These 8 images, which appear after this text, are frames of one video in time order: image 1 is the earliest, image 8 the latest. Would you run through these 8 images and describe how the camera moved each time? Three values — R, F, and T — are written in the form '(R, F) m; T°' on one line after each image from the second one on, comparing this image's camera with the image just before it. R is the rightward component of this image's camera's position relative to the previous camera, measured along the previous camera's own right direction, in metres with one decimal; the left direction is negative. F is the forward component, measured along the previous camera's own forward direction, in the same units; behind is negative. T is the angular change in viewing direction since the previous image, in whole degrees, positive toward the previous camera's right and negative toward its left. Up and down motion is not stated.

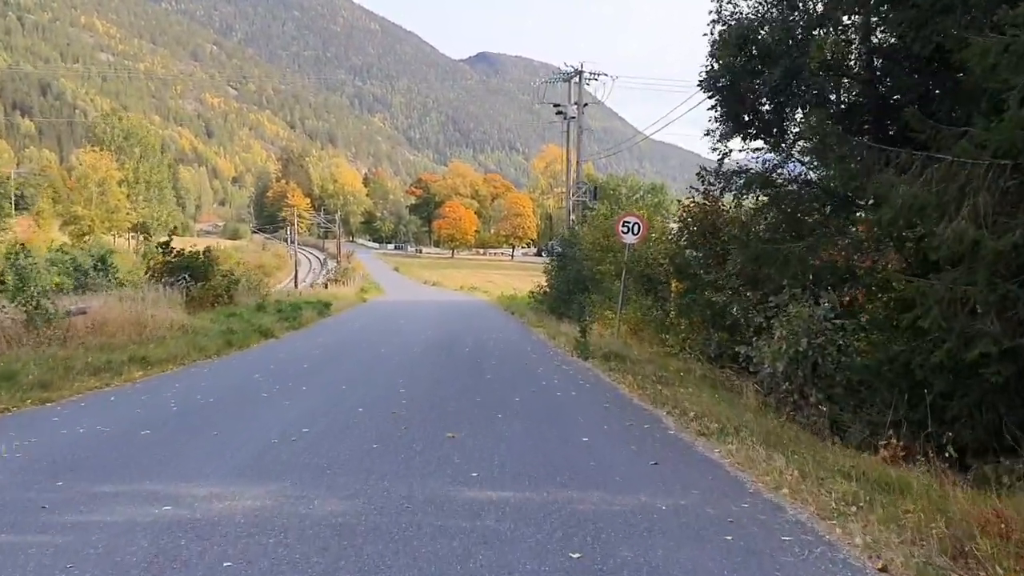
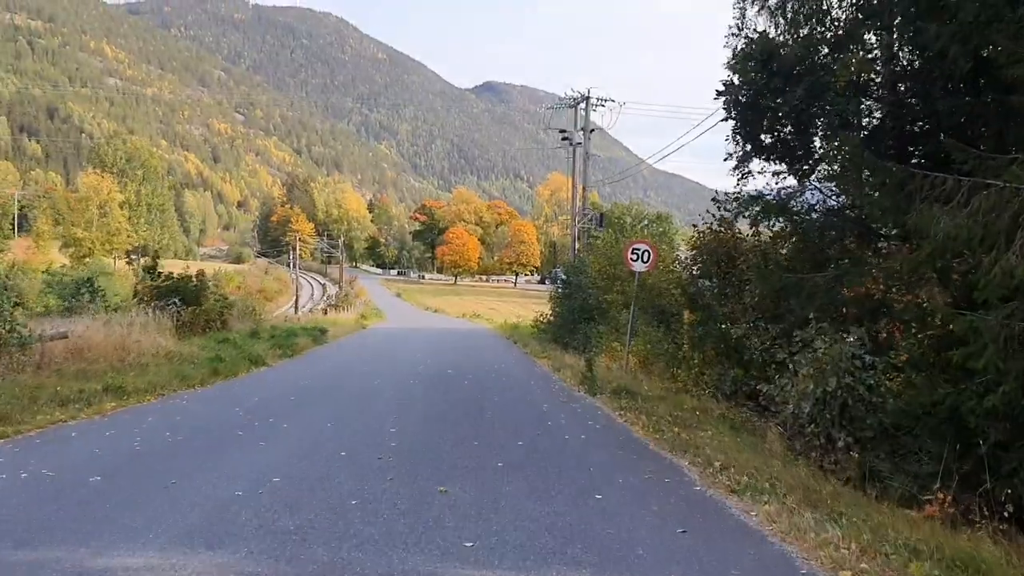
(0.0, +0.8) m; 0°
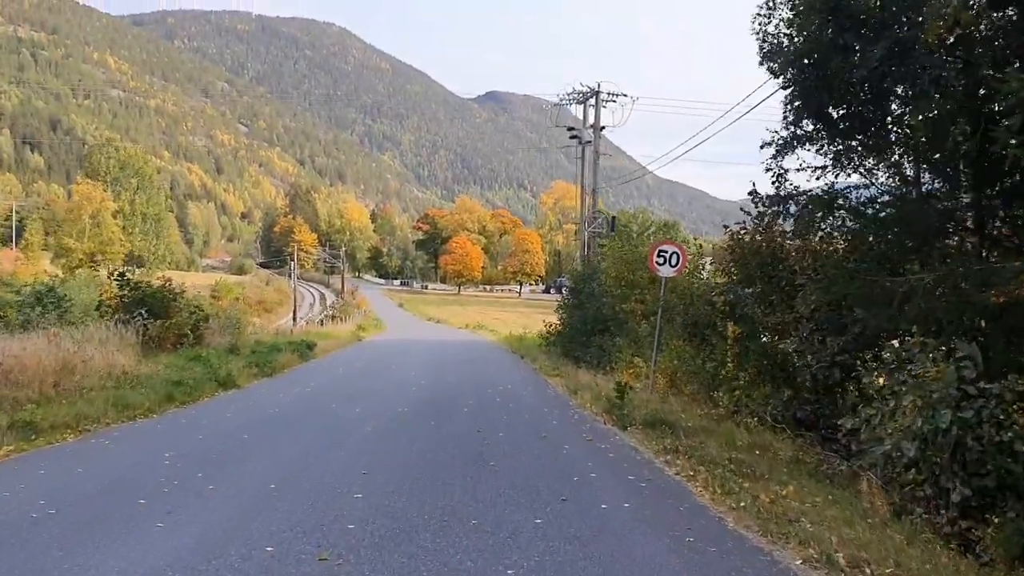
(-0.1, +2.3) m; 0°
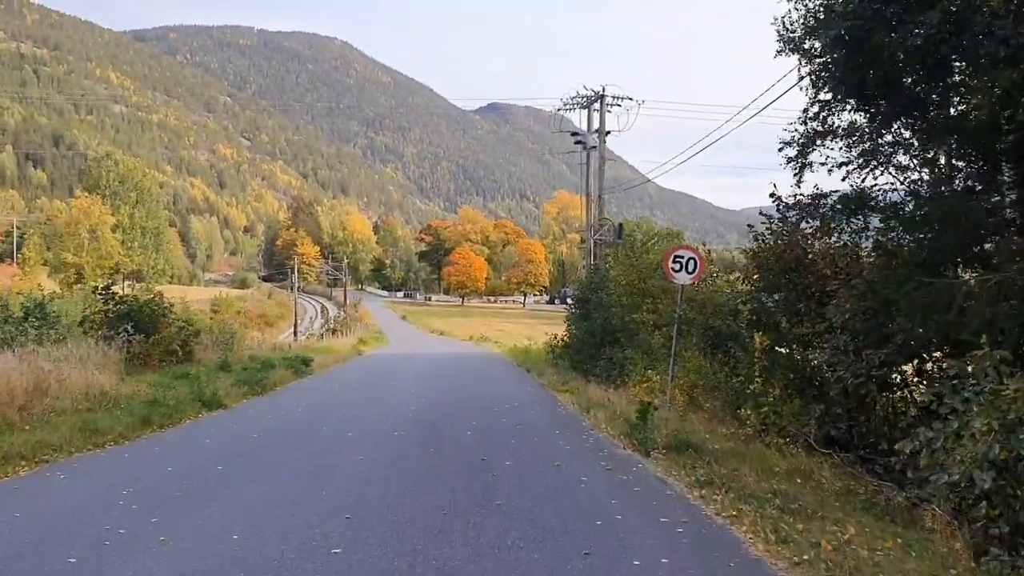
(0.0, +1.0) m; 0°
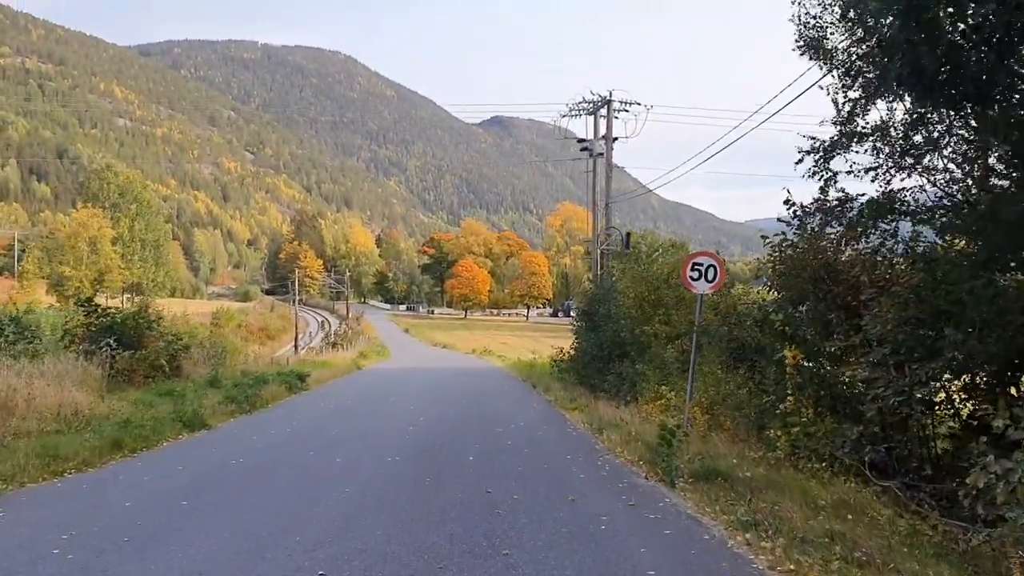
(0.0, +1.0) m; 0°
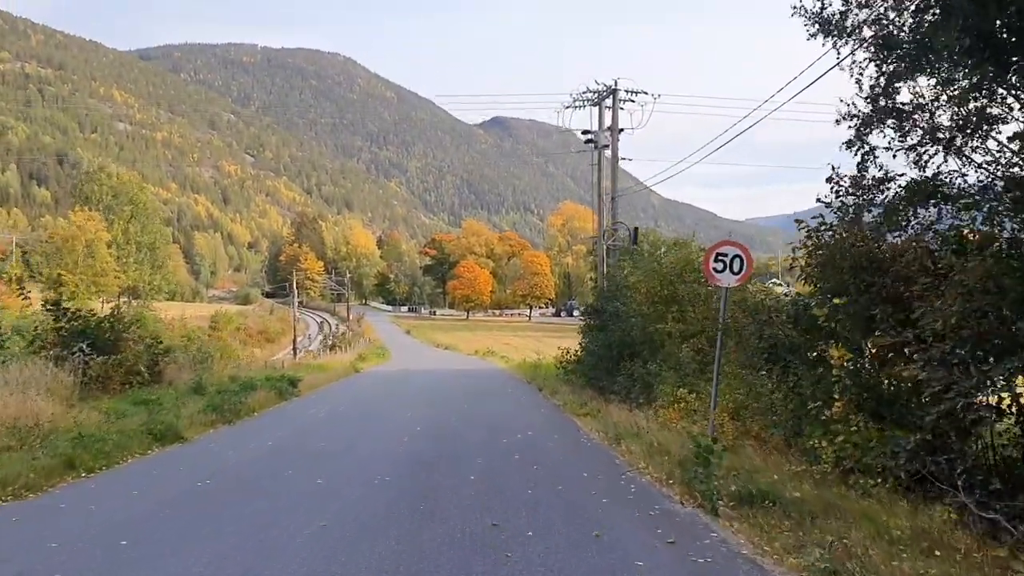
(0.0, +1.2) m; 0°
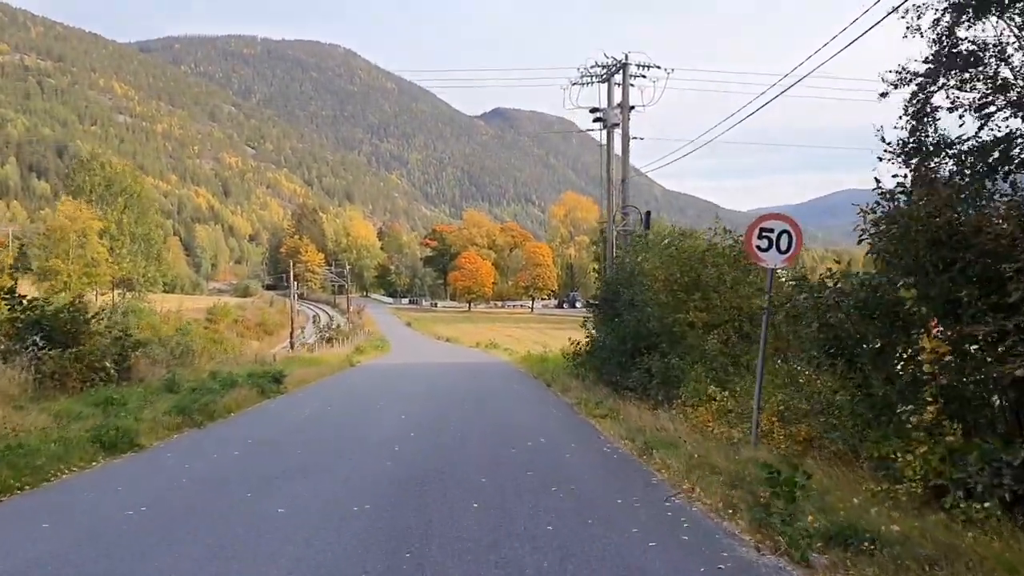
(-0.1, +1.7) m; 0°
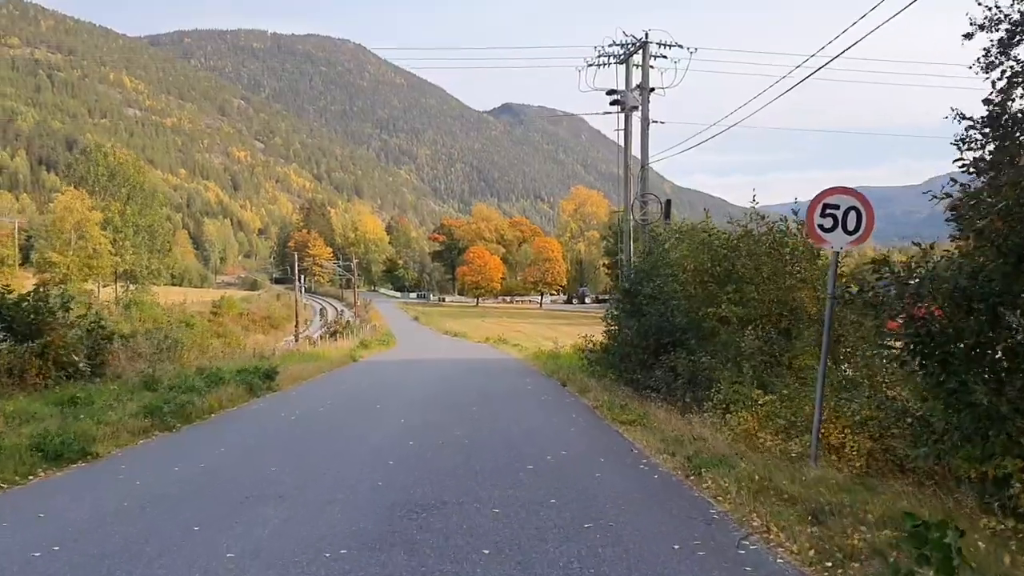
(-0.1, +1.5) m; -1°
